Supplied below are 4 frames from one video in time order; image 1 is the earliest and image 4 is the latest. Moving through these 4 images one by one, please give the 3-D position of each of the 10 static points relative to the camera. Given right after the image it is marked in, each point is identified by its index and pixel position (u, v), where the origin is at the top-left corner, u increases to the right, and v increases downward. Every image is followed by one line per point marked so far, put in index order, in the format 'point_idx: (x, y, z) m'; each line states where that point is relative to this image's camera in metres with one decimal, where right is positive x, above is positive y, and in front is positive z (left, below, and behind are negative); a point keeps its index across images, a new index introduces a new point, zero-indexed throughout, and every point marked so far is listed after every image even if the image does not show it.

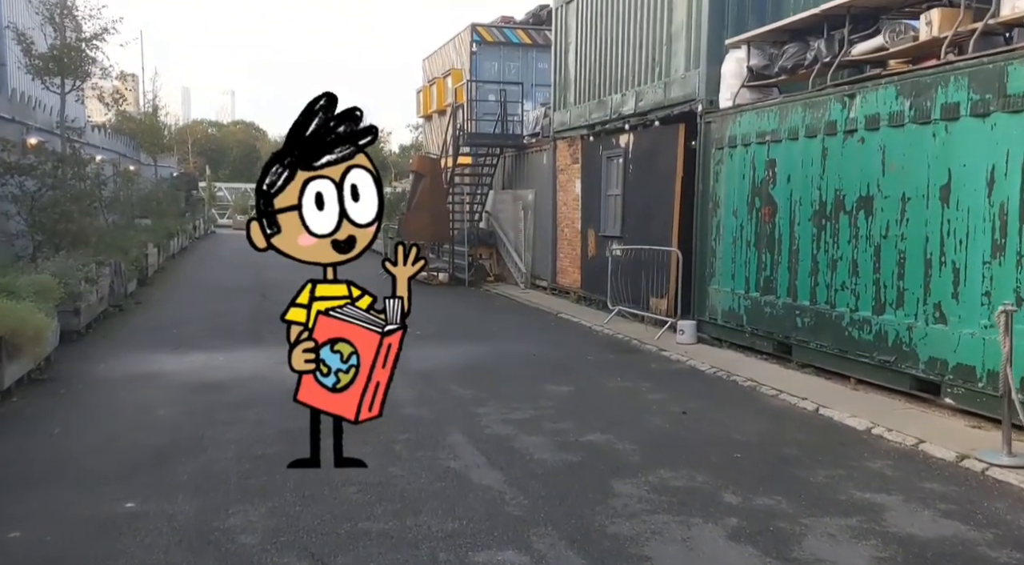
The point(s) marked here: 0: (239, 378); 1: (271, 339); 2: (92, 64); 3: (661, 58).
0: (-2.8, -1.0, +8.9) m
1: (-3.2, -0.8, +11.4) m
2: (-7.3, +3.8, +14.8) m
3: (+2.2, +3.3, +12.4) m
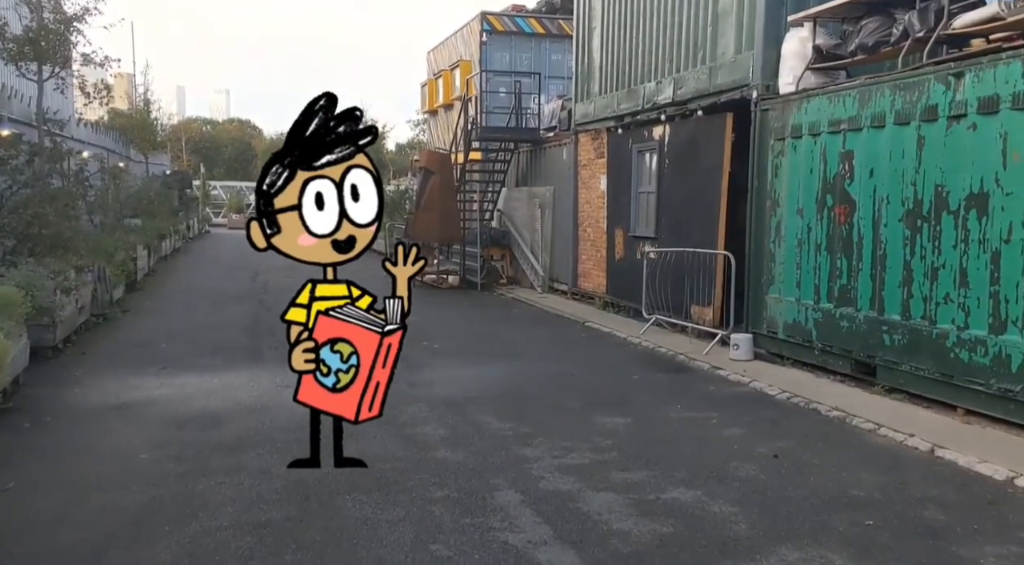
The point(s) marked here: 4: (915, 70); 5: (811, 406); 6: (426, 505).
0: (-2.5, -1.1, +7.7) m
1: (-2.9, -0.9, +10.1) m
2: (-6.9, +3.7, +13.5) m
3: (+2.5, +3.2, +11.2) m
4: (+3.5, +1.8, +7.4) m
5: (+2.6, -1.1, +7.5) m
6: (-0.5, -1.3, +5.0) m
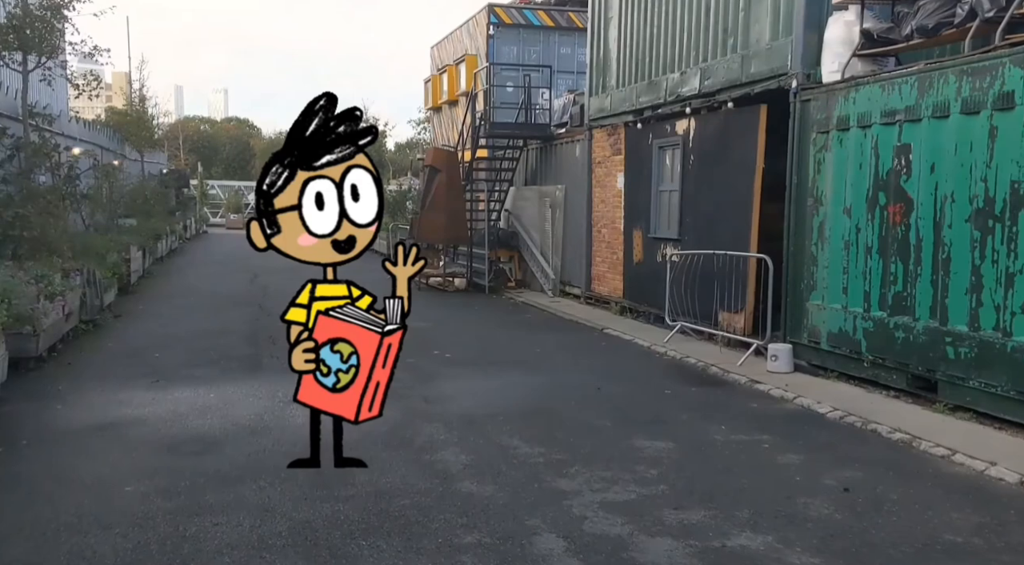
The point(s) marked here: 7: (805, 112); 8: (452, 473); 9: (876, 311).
0: (-2.2, -1.2, +6.9) m
1: (-2.7, -0.9, +9.4) m
2: (-6.7, +3.6, +12.7) m
3: (+2.7, +3.1, +10.4) m
4: (+3.7, +1.8, +6.7) m
5: (+2.8, -1.1, +6.8) m
6: (-0.3, -1.4, +4.3) m
7: (+3.1, +1.8, +8.9) m
8: (-0.4, -1.2, +5.6) m
9: (+3.4, -0.3, +7.9) m
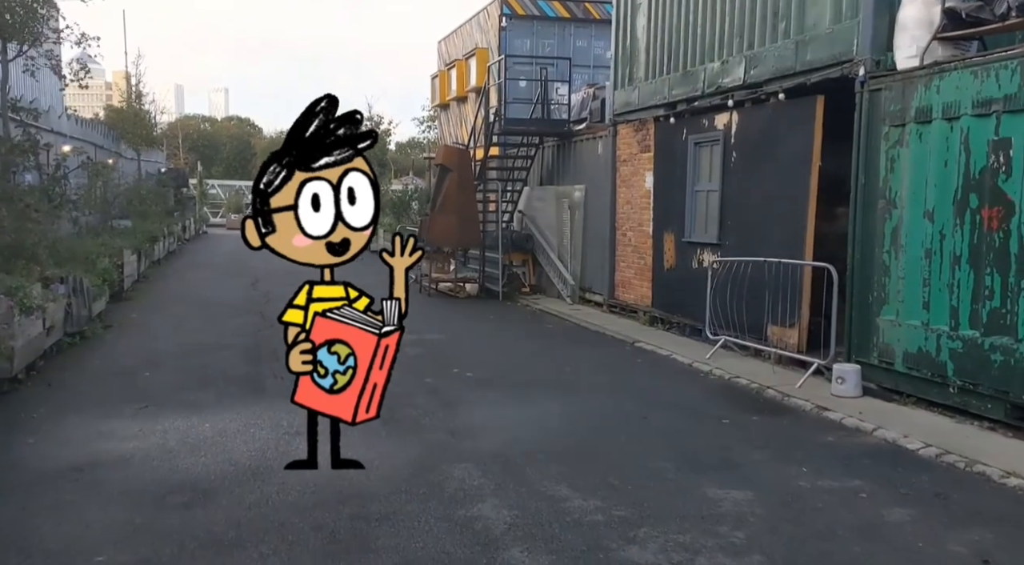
0: (-1.9, -1.3, +5.9) m
1: (-2.3, -1.0, +8.4) m
2: (-6.4, +3.5, +11.7) m
3: (+3.0, +3.0, +9.4) m
4: (+4.0, +1.7, +5.7) m
5: (+3.1, -1.3, +5.8) m
6: (0.0, -1.5, +3.3) m
7: (+3.4, +1.7, +7.9) m
8: (-0.1, -1.4, +4.6) m
9: (+3.7, -0.4, +6.9) m
